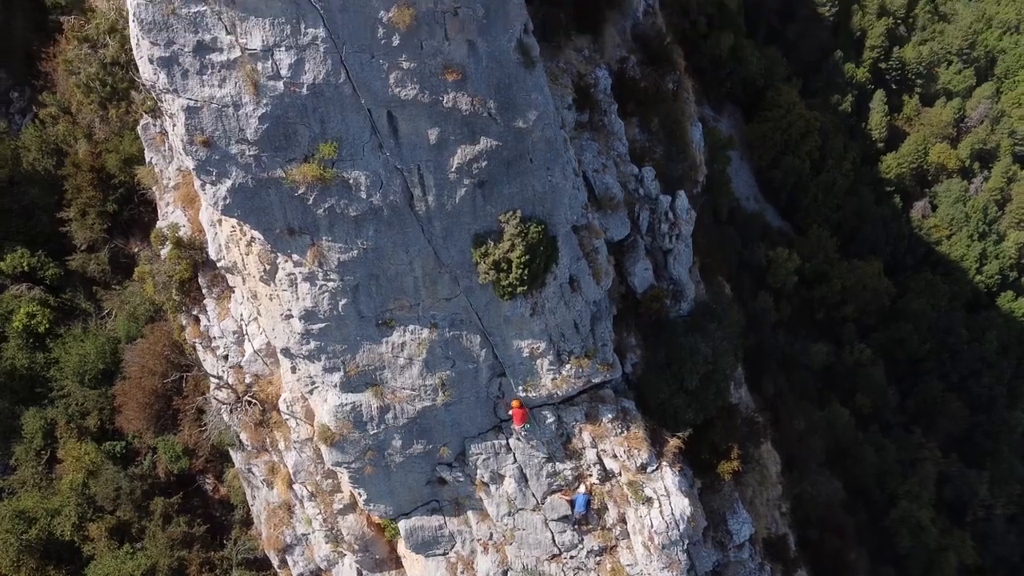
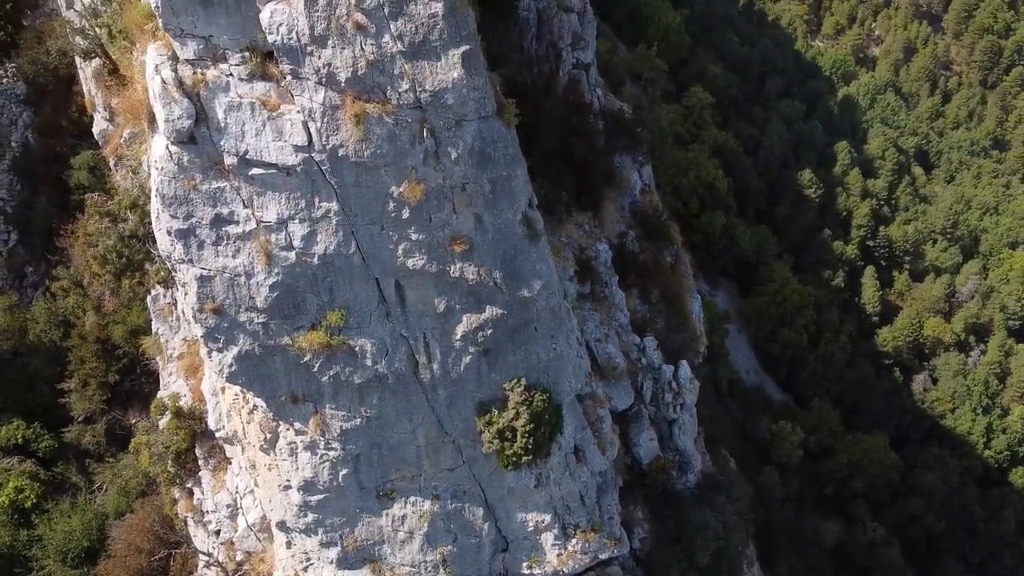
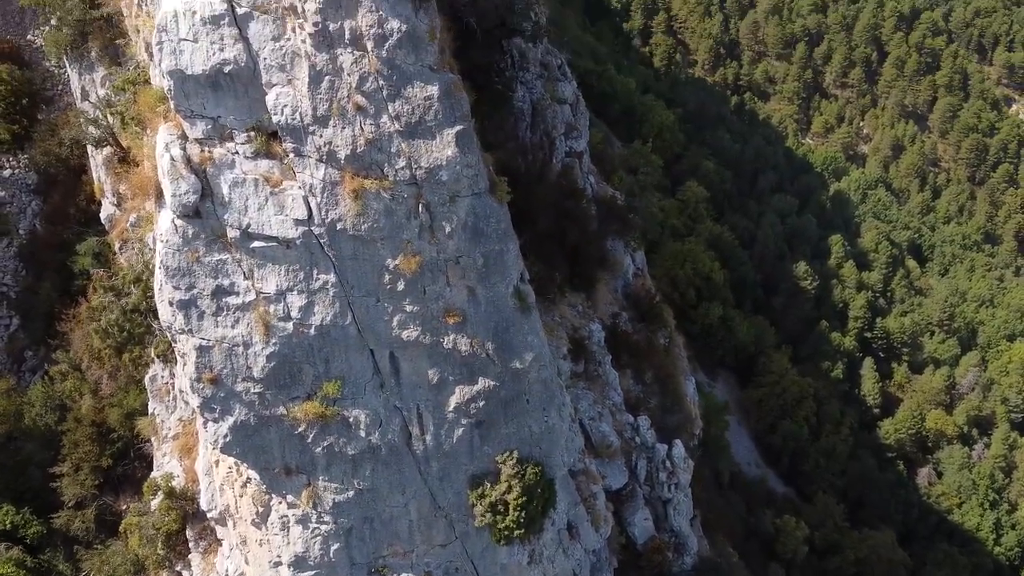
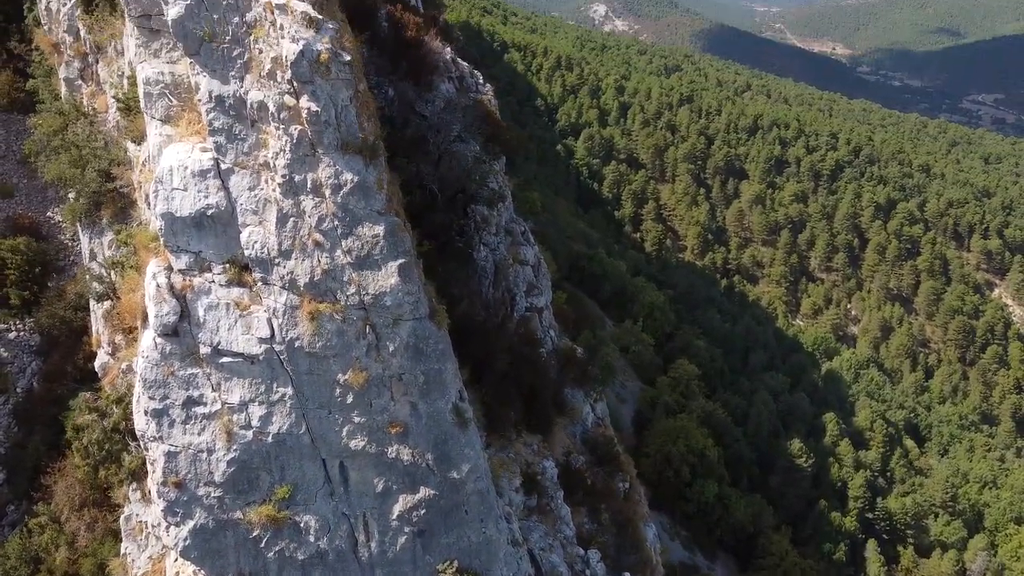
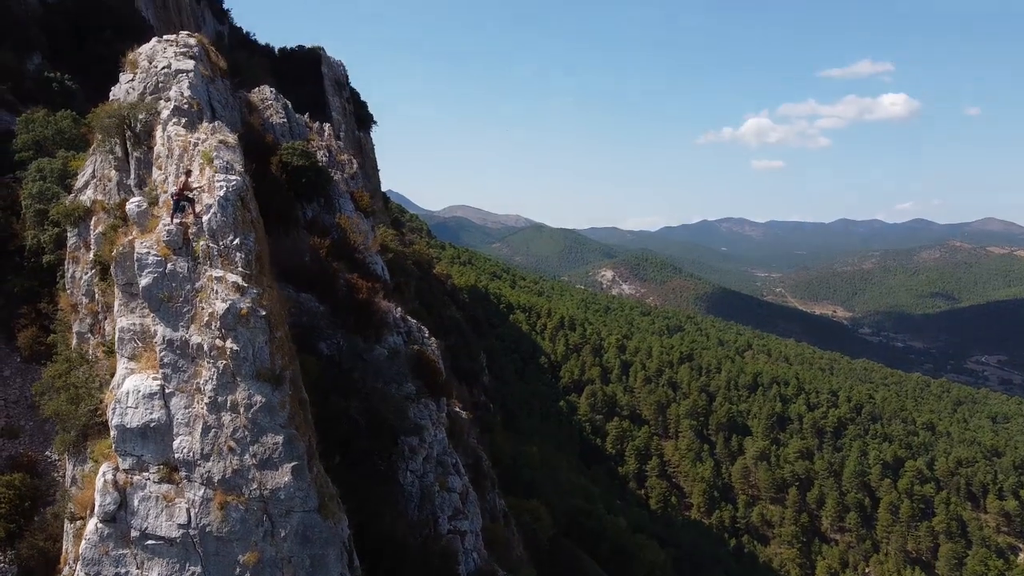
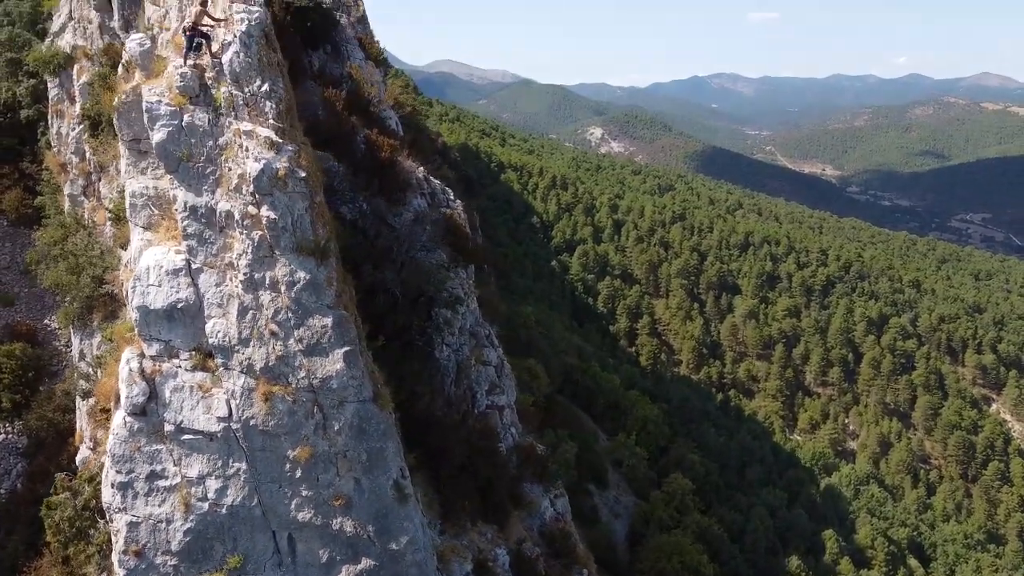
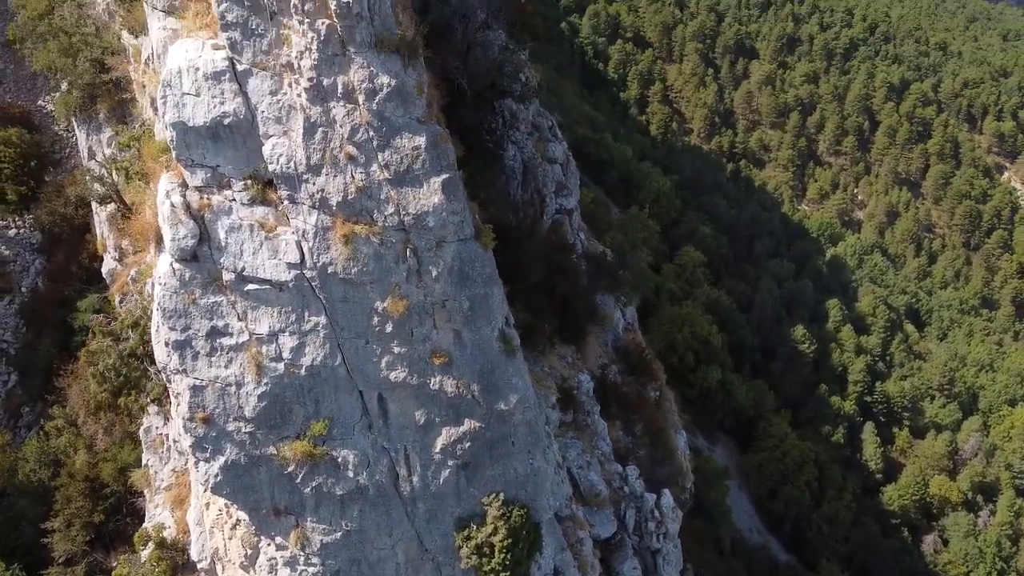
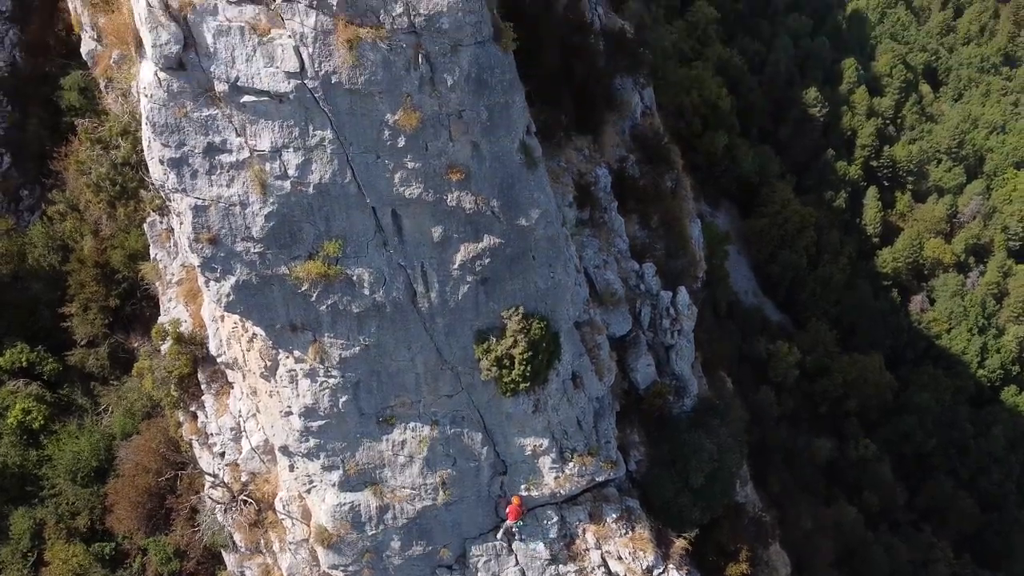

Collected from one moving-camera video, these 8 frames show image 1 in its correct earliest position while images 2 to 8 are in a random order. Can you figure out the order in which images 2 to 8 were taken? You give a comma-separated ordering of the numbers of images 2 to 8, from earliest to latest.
8, 2, 3, 7, 4, 6, 5
